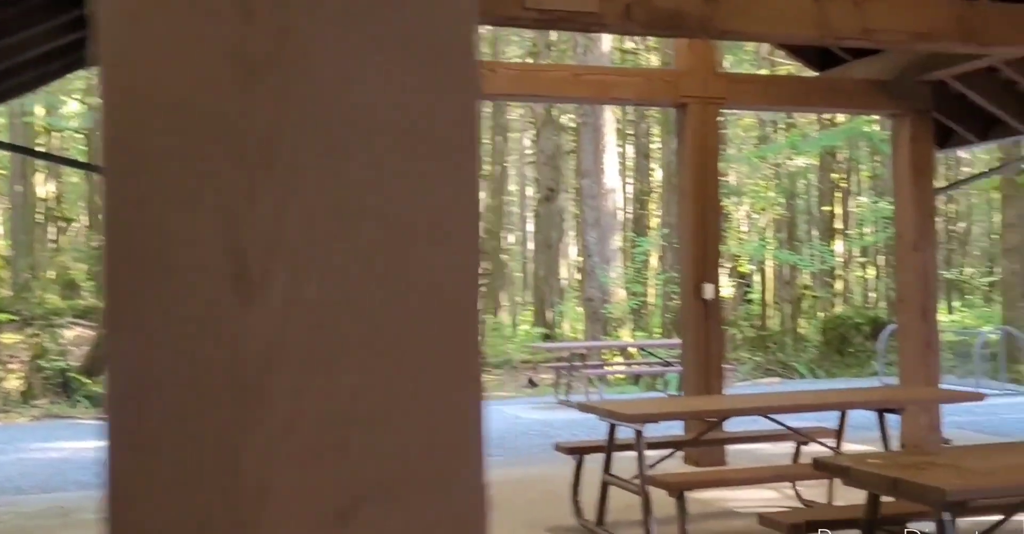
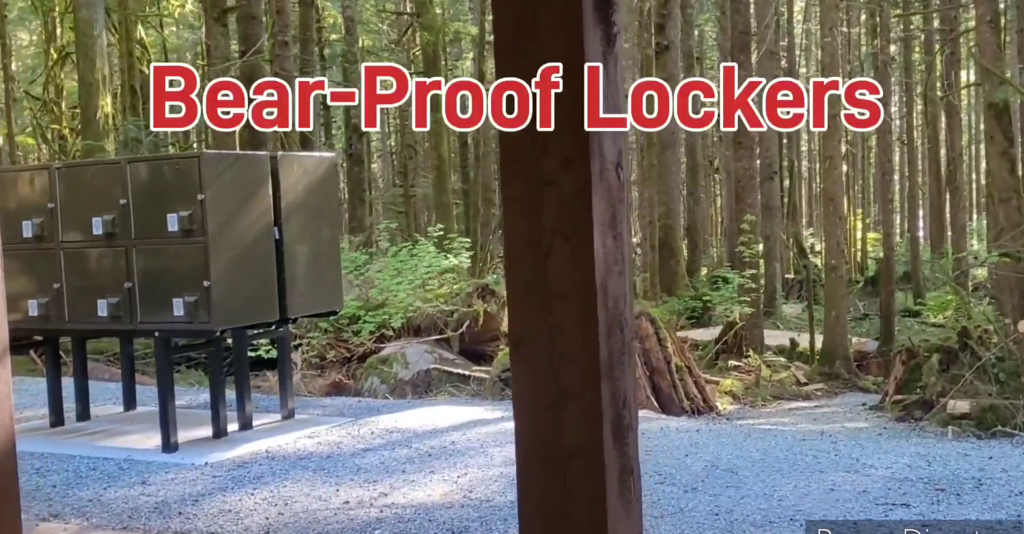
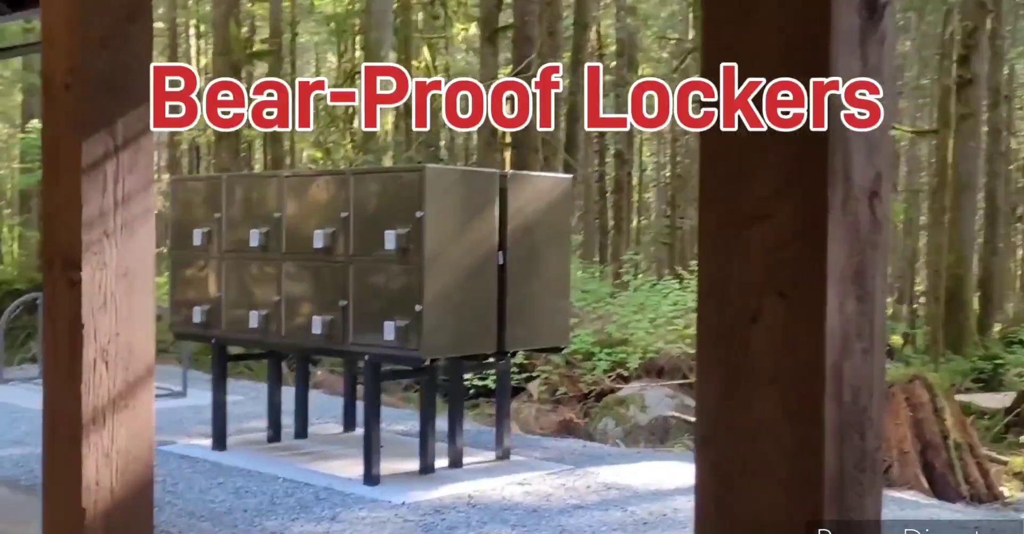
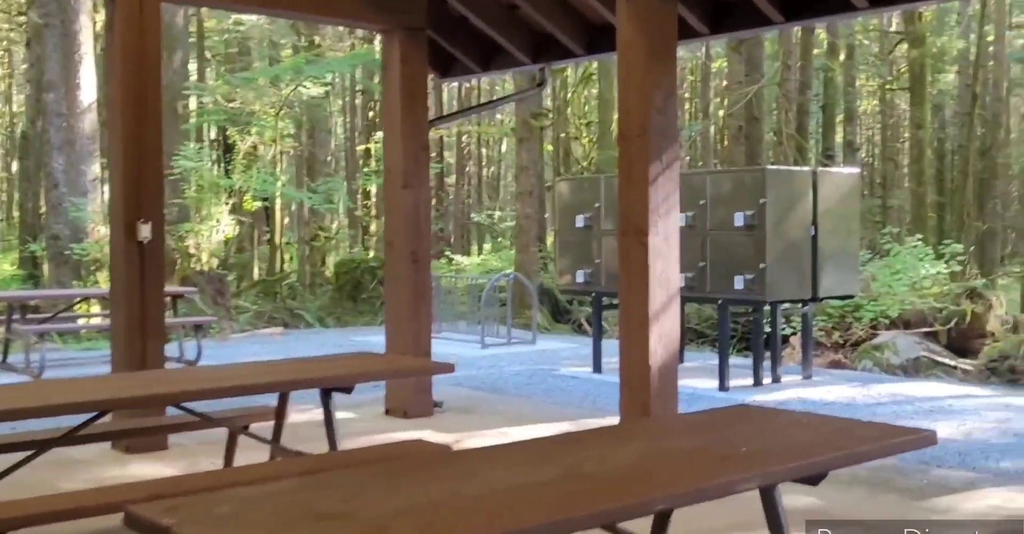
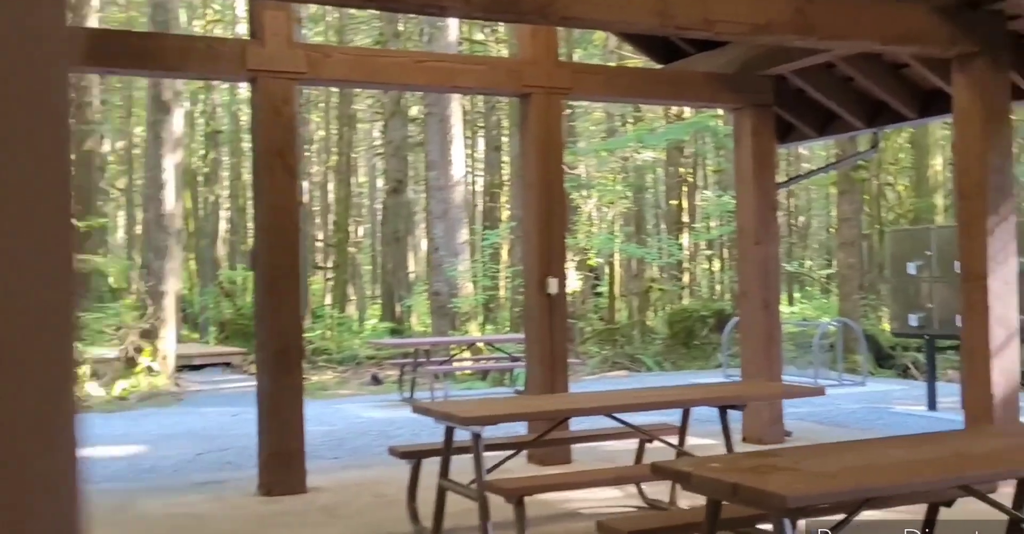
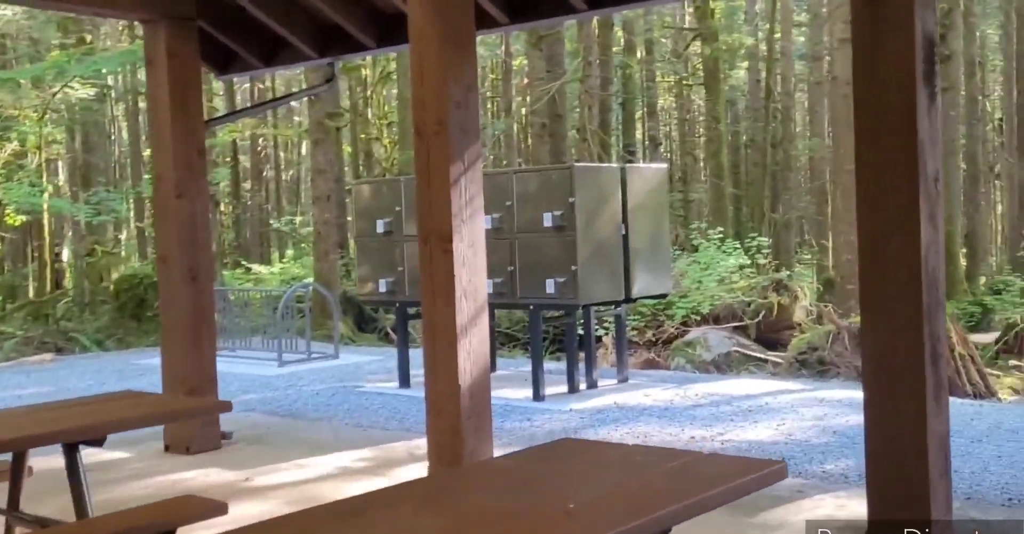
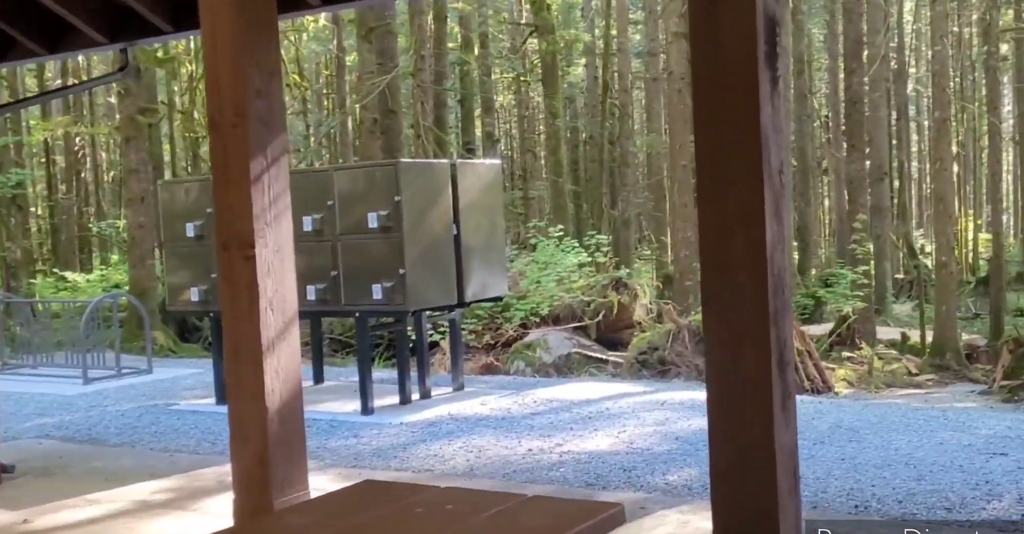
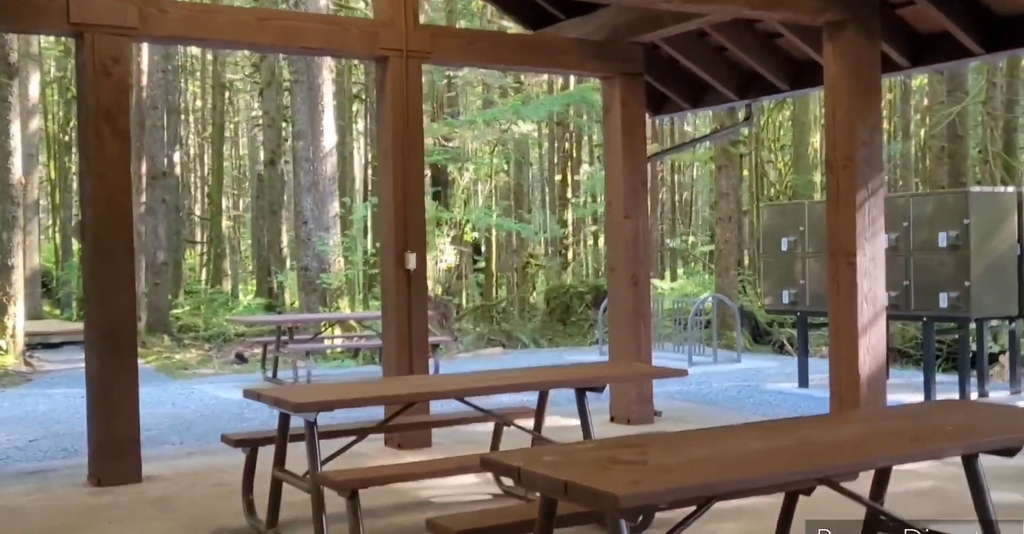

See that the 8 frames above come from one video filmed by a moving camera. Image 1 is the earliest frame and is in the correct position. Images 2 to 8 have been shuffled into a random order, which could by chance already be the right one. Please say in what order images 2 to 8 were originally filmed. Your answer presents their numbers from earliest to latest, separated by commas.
5, 8, 4, 6, 7, 2, 3
